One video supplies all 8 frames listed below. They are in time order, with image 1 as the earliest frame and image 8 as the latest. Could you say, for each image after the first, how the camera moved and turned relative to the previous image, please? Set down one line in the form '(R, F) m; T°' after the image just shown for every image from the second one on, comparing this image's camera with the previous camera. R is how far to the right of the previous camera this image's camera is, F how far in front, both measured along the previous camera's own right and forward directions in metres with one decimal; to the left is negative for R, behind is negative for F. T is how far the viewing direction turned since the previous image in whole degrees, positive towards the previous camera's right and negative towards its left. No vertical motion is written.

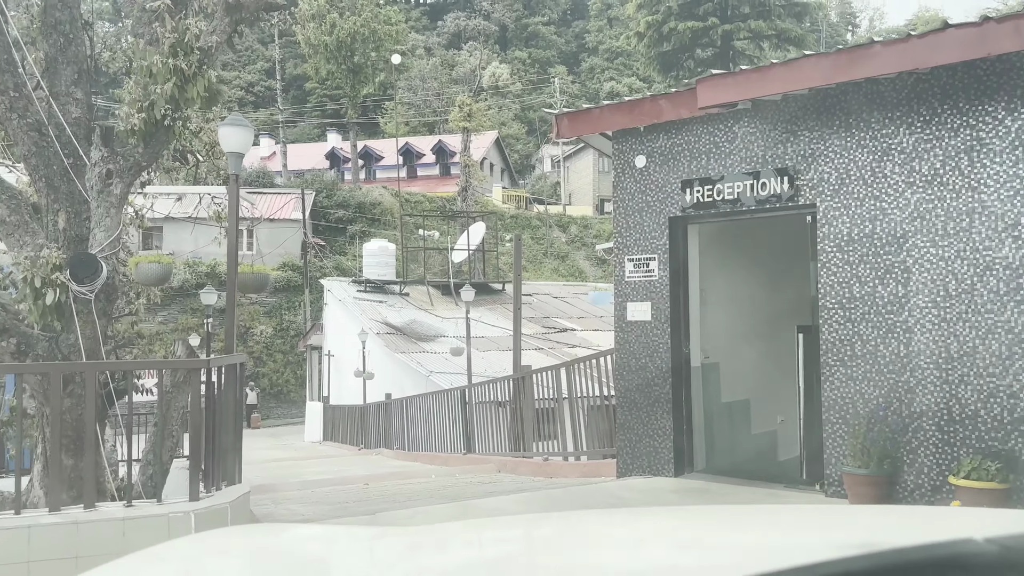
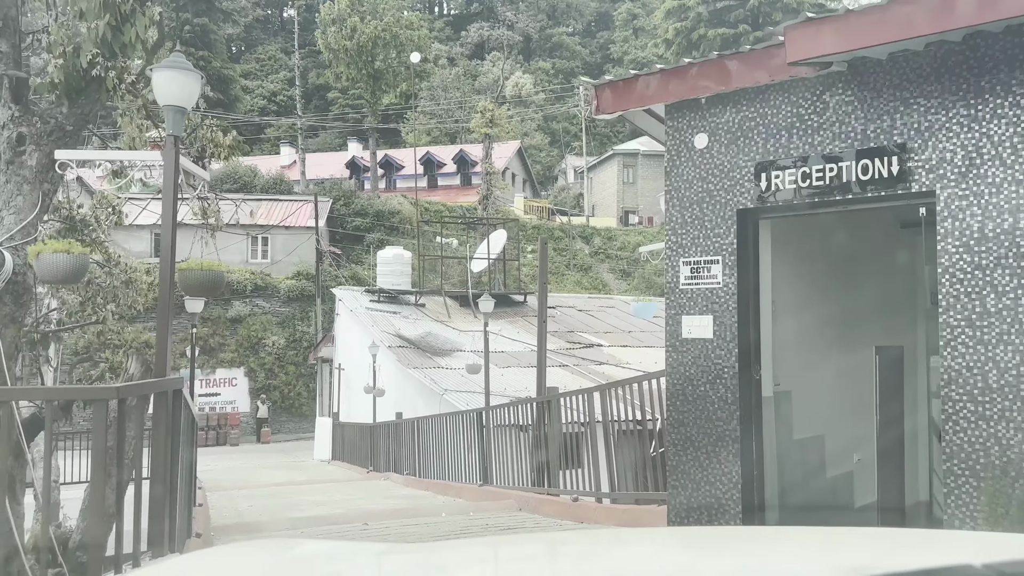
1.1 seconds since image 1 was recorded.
(-0.1, +1.5) m; -2°
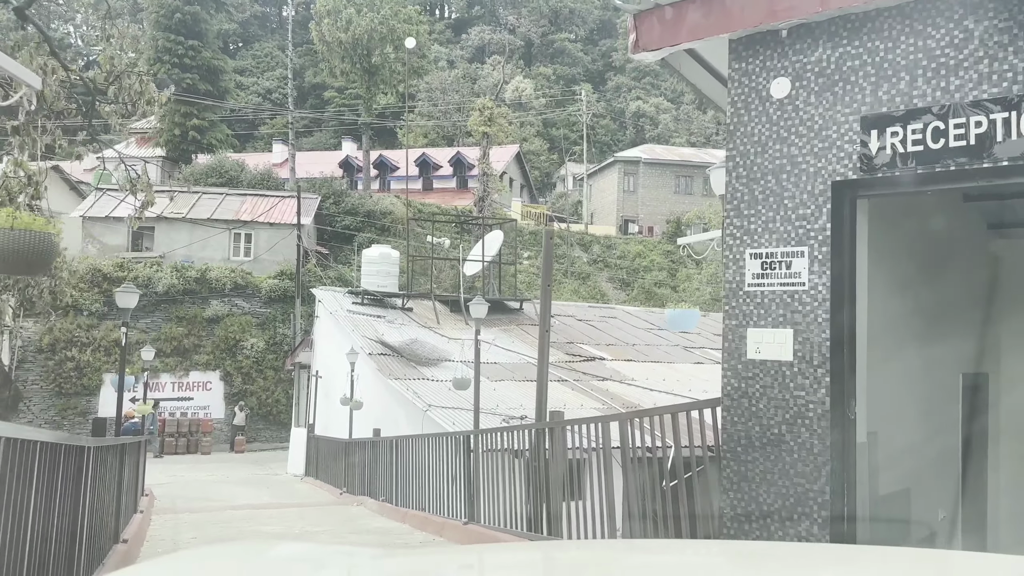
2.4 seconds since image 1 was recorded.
(-0.1, +1.8) m; 0°
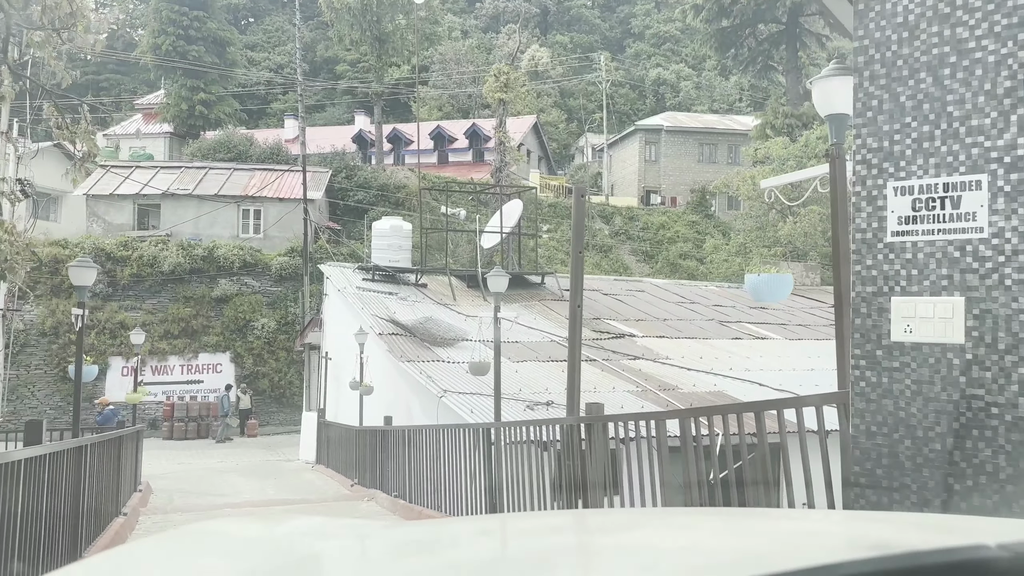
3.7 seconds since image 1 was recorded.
(-0.1, +1.4) m; -1°
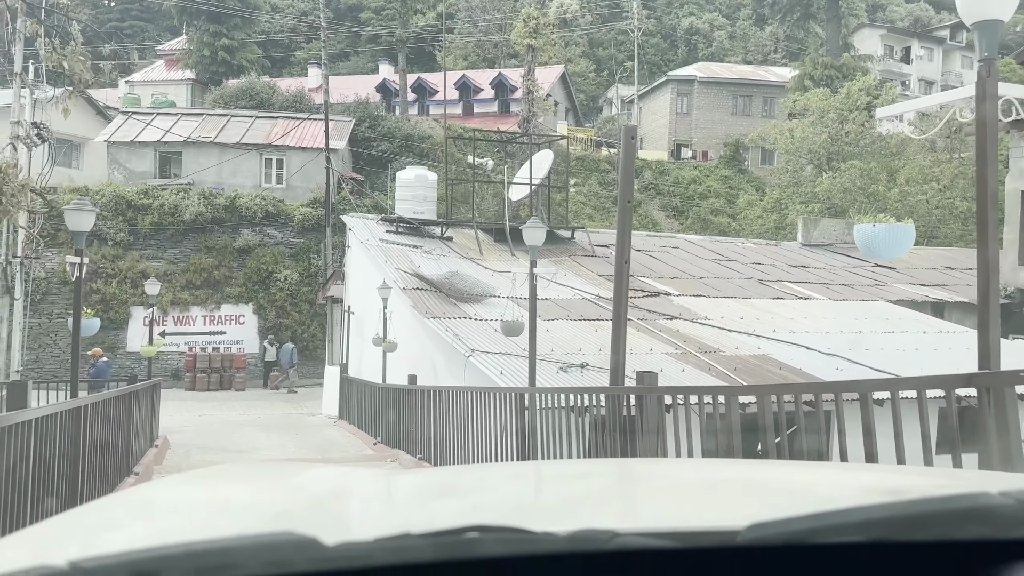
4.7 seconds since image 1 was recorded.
(-0.2, +0.8) m; -2°
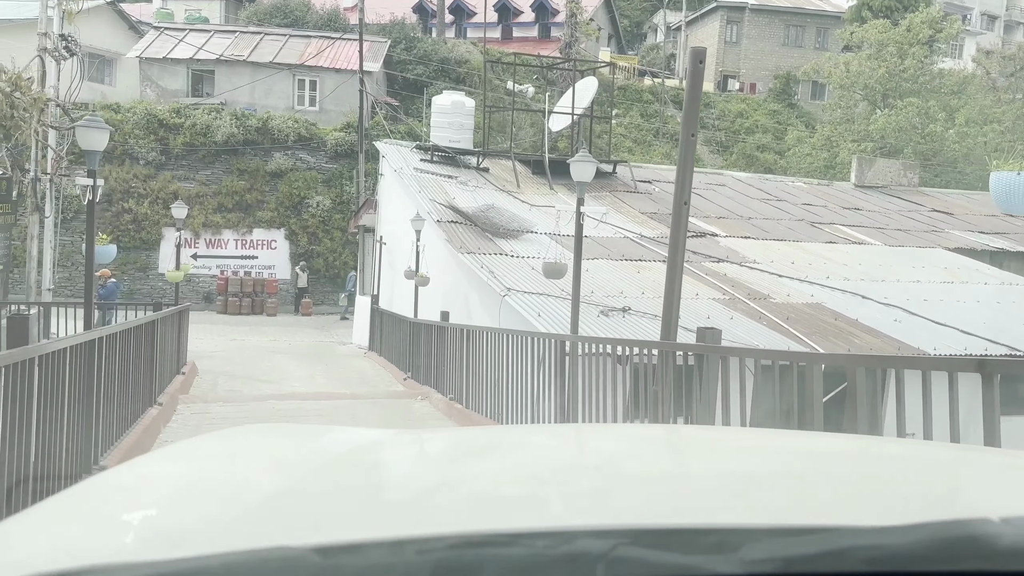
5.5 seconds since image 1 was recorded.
(-0.1, +0.6) m; -2°
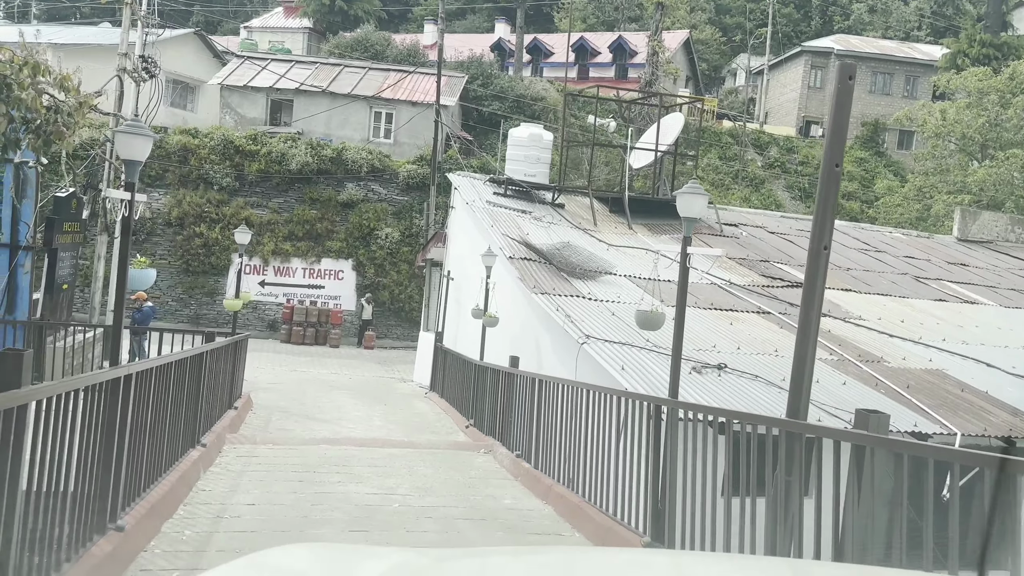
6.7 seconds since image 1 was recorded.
(-0.2, +1.0) m; -5°
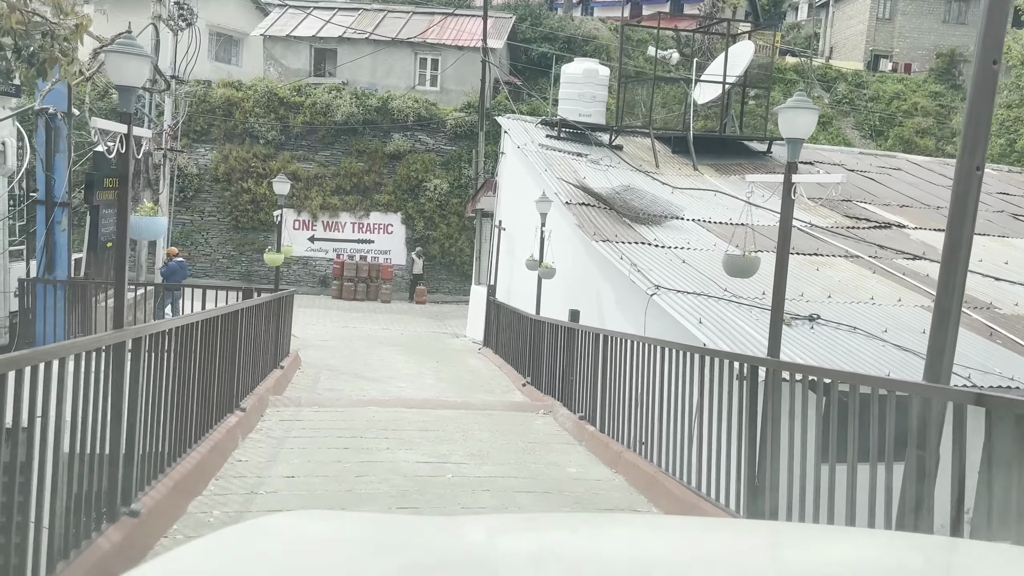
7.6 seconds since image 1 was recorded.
(-0.1, +0.9) m; -4°
